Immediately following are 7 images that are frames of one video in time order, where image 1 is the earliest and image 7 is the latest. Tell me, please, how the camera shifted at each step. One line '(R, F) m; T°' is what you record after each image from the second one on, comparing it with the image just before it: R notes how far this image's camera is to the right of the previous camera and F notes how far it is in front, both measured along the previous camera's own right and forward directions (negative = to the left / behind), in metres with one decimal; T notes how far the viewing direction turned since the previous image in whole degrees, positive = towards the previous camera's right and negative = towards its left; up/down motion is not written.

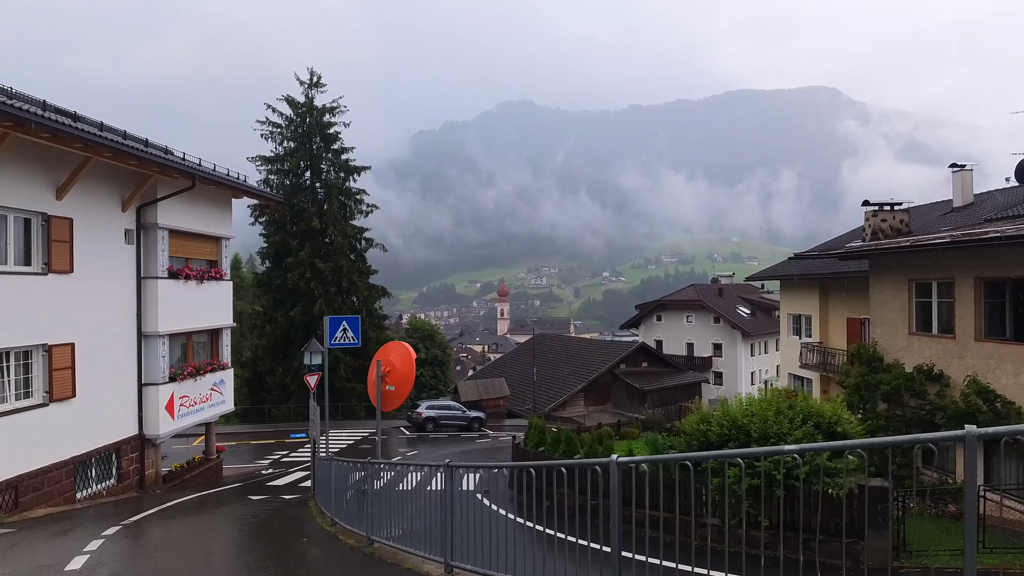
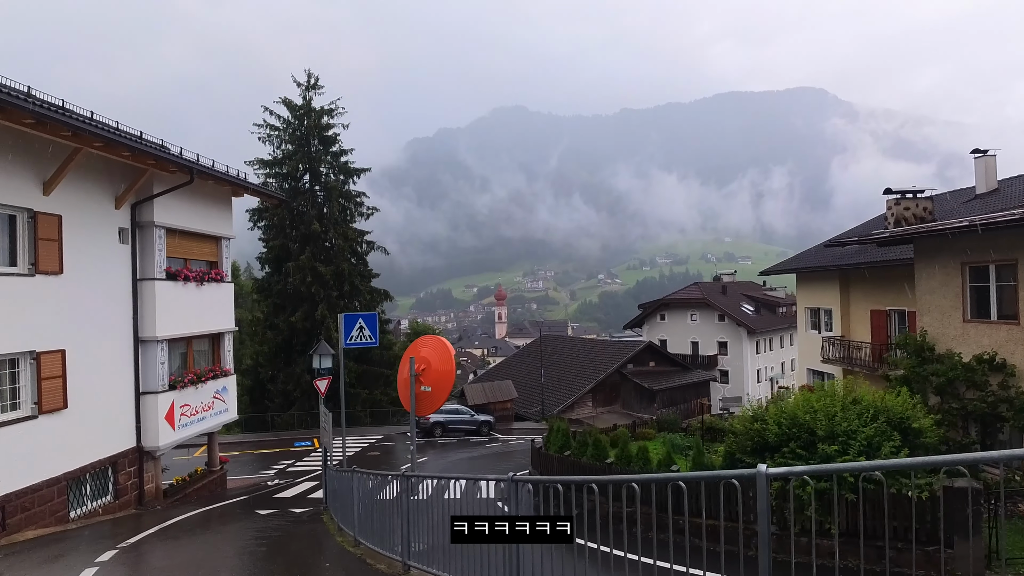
(-0.5, +1.0) m; 0°
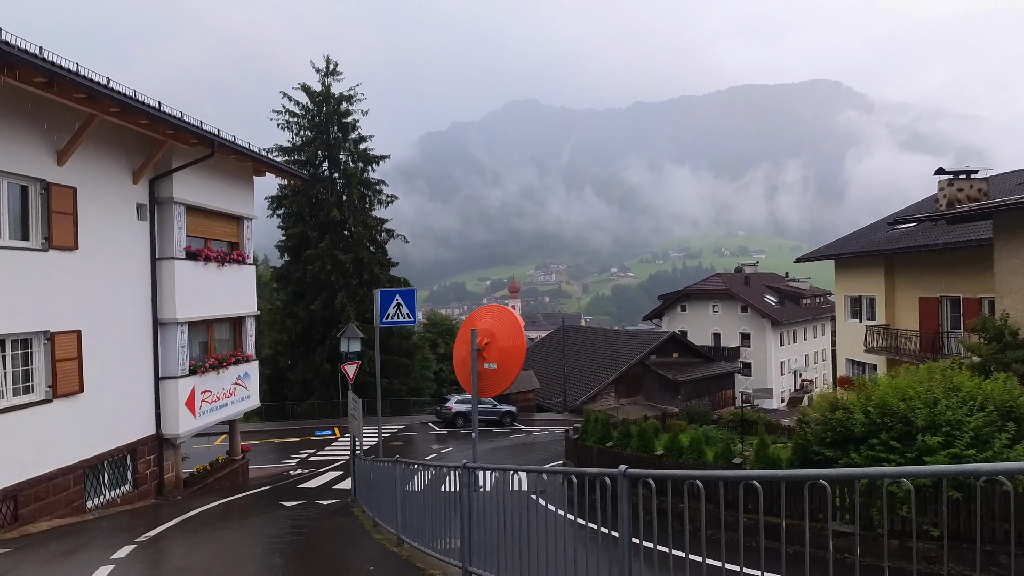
(-0.5, +0.9) m; -1°
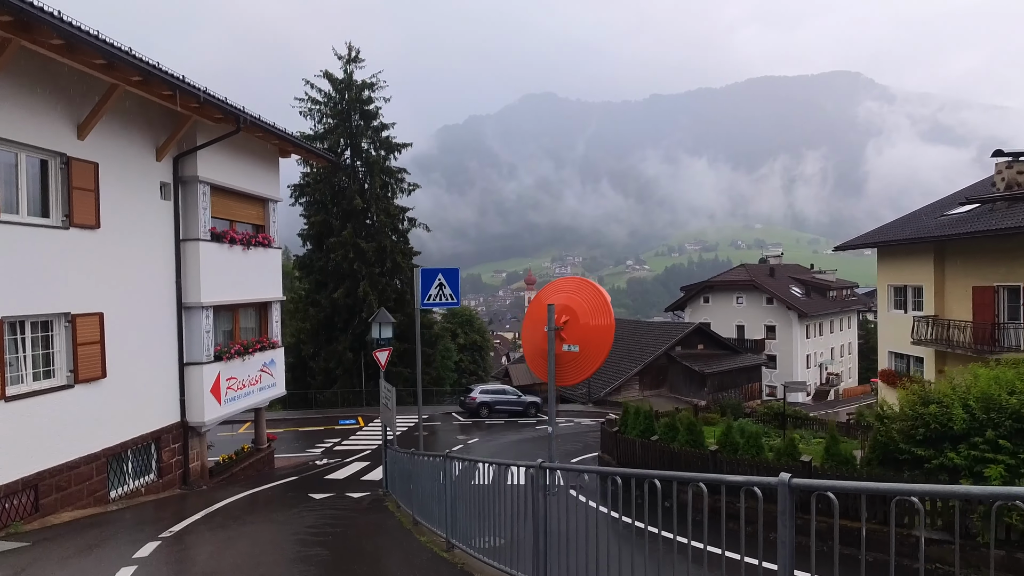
(-0.4, +0.8) m; -2°
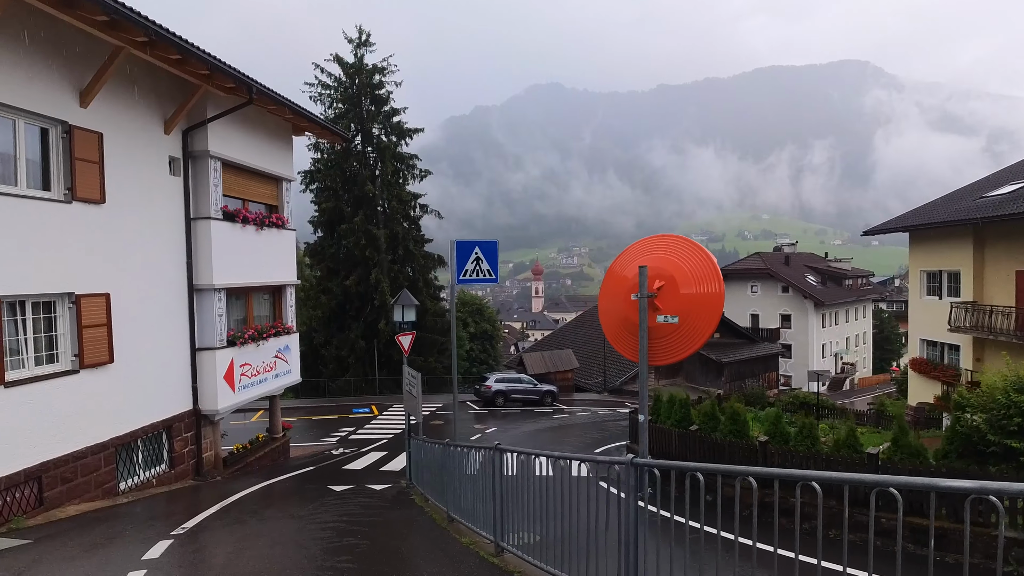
(-0.4, +0.8) m; -1°
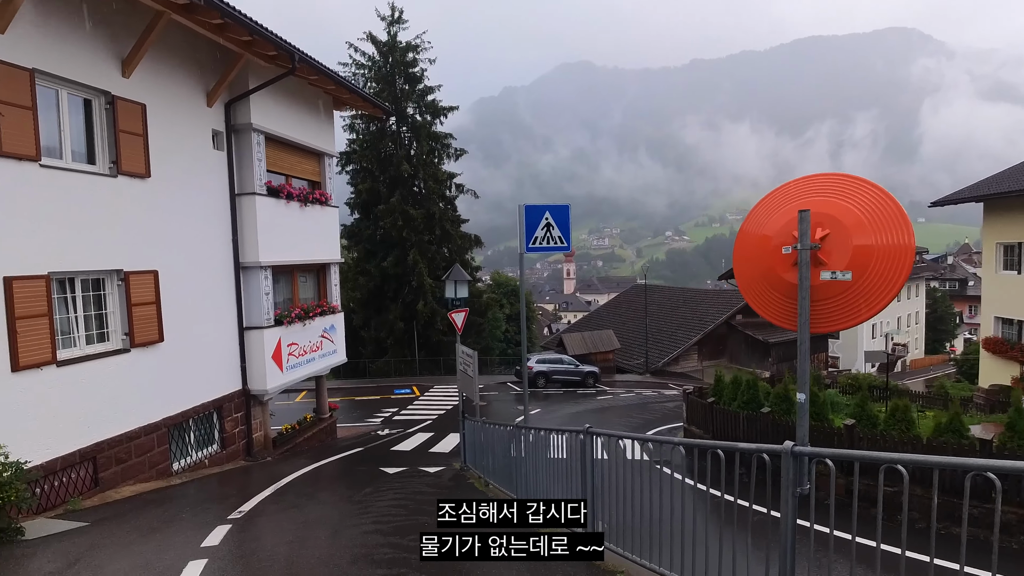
(-0.4, +0.6) m; -3°
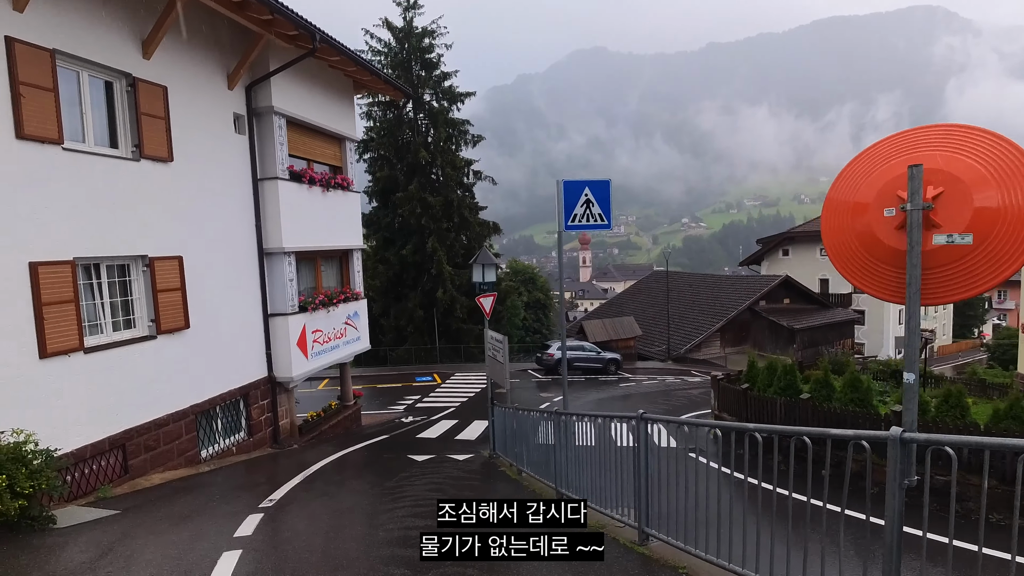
(-0.2, +0.3) m; -1°
